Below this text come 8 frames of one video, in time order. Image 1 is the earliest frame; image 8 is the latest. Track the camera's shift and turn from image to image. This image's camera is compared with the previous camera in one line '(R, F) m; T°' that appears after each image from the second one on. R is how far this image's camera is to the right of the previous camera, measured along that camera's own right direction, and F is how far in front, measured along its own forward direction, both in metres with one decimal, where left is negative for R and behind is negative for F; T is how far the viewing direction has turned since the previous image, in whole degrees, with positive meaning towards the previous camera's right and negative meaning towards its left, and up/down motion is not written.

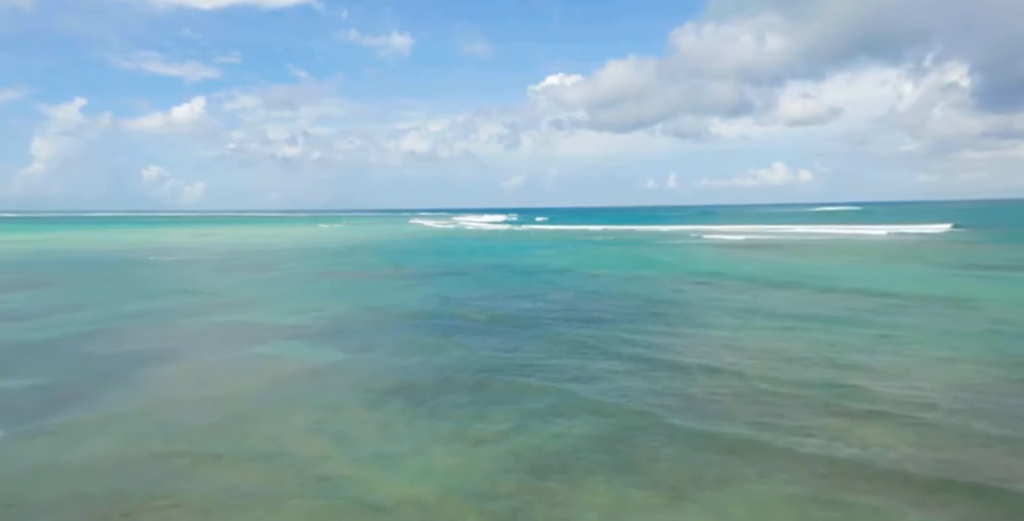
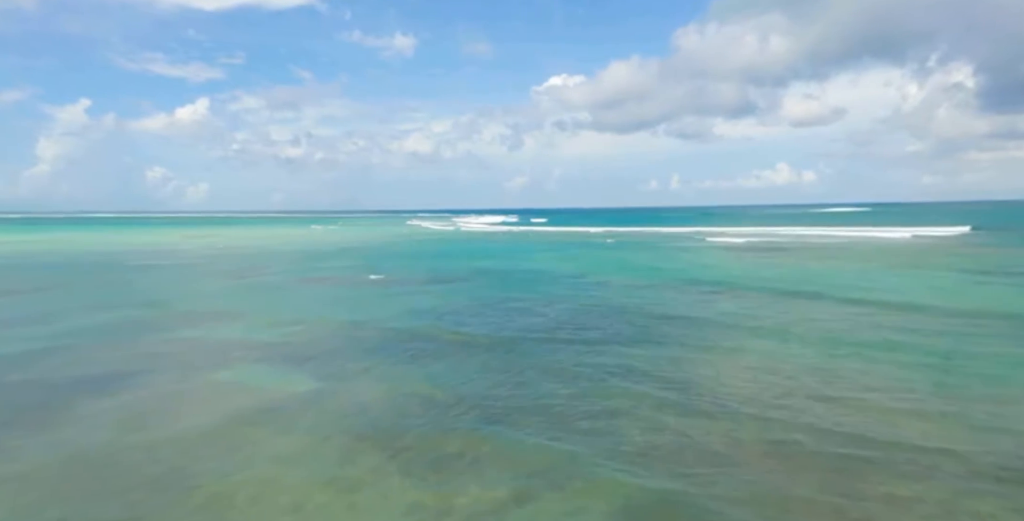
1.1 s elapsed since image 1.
(+0.1, +2.0) m; 0°
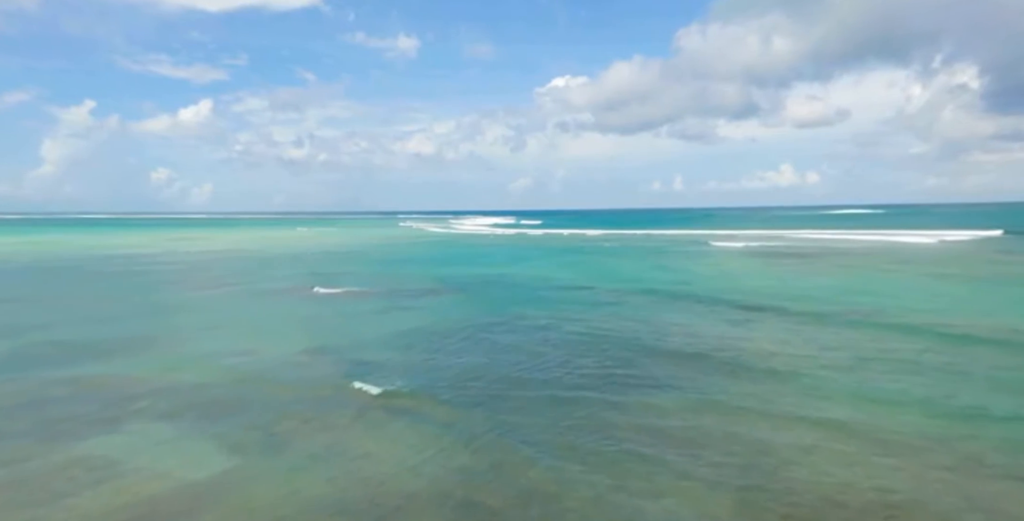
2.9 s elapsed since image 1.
(+0.6, +4.3) m; 0°
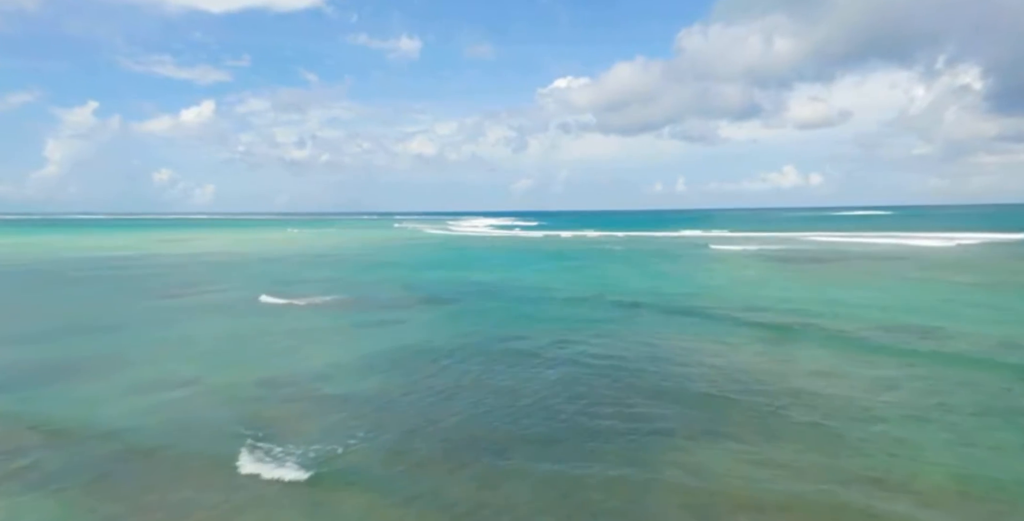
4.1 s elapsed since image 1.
(+0.4, +3.0) m; 0°
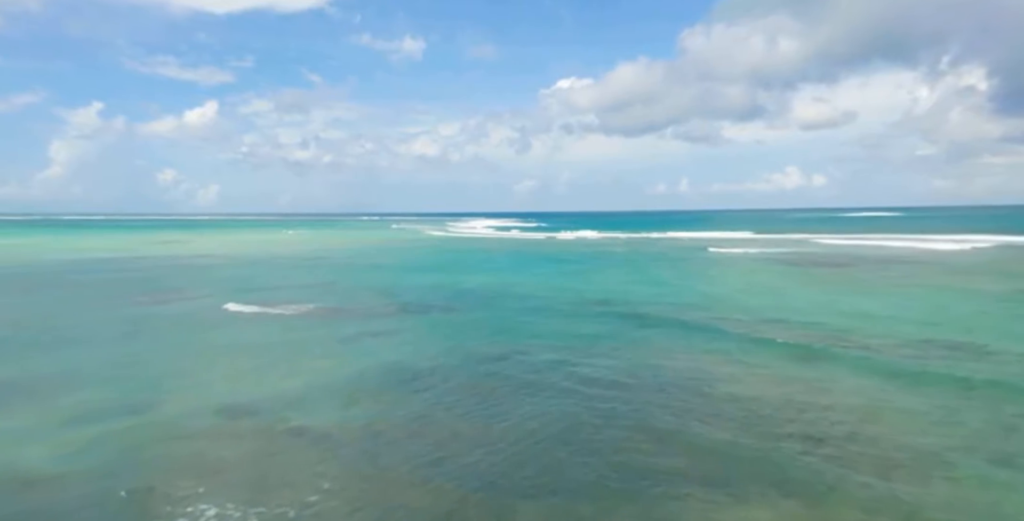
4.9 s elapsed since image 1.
(+0.3, +1.9) m; 0°
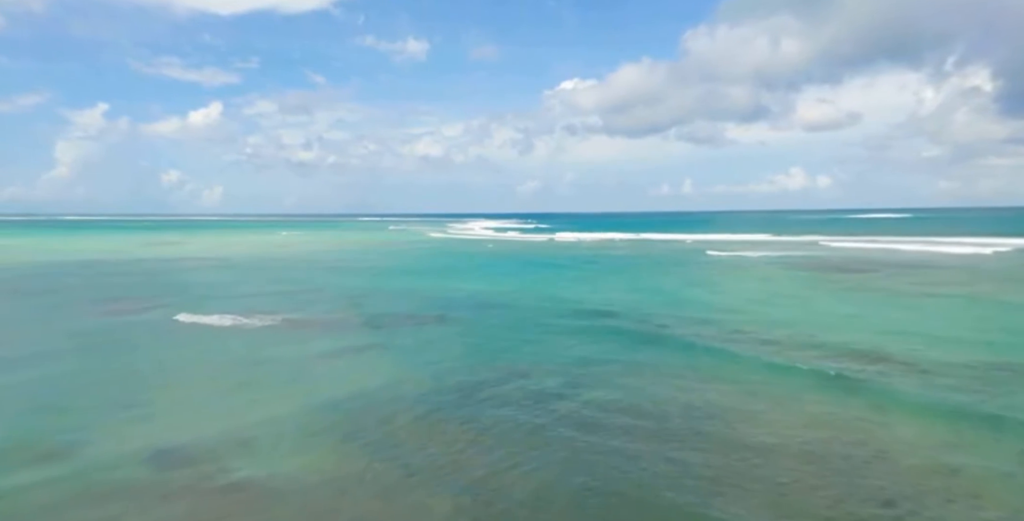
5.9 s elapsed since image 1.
(+0.3, +2.3) m; 0°
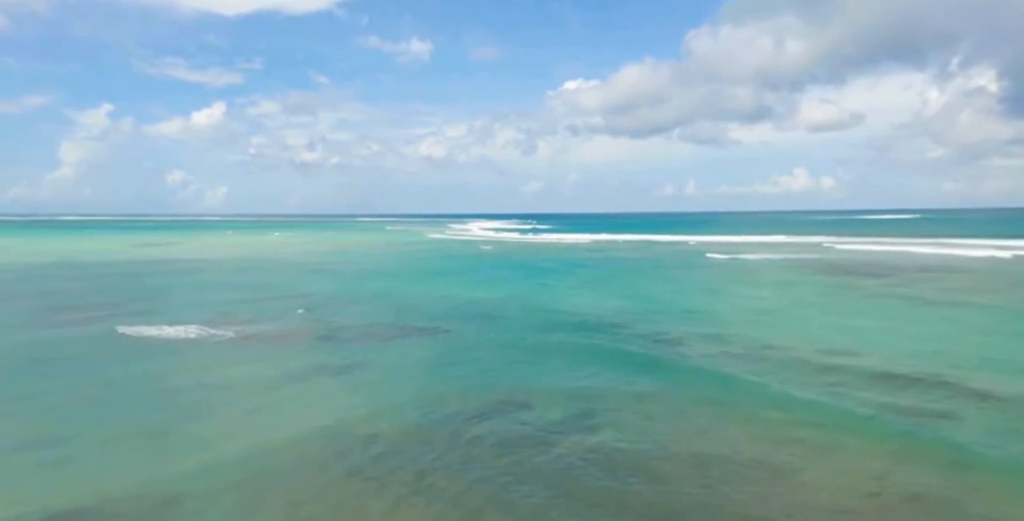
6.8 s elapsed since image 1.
(+0.4, +2.4) m; 0°
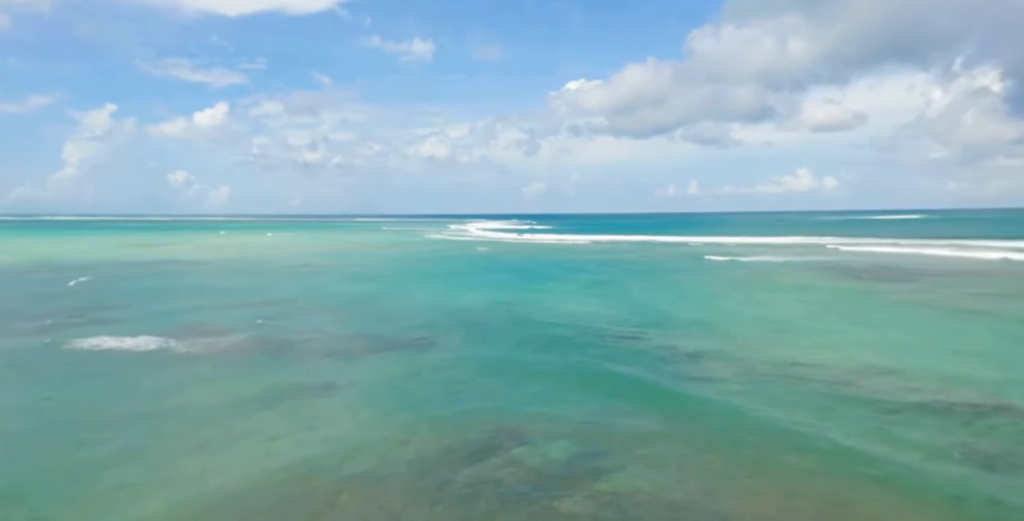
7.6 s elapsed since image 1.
(+0.3, +2.1) m; 0°
